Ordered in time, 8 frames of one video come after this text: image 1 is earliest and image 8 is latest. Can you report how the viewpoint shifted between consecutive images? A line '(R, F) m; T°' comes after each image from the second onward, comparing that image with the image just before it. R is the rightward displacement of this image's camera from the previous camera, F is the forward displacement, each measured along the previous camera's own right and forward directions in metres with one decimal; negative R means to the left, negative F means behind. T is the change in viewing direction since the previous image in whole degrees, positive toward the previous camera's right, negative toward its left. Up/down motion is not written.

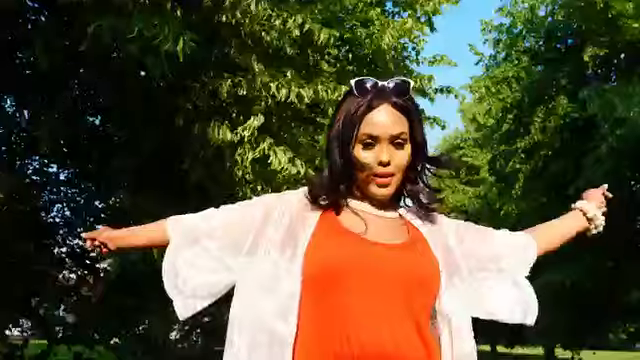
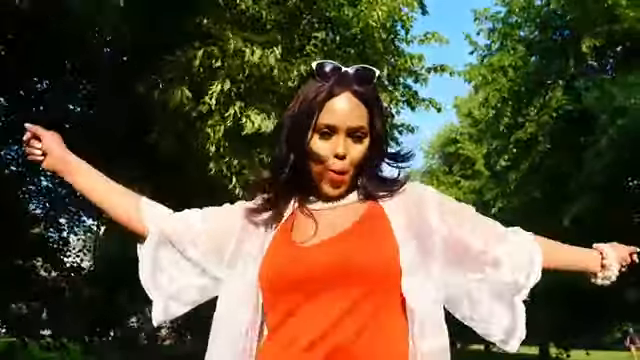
(+0.6, +0.8) m; -2°
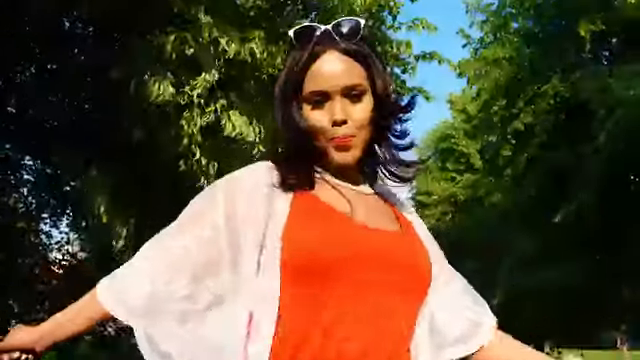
(+0.1, +0.4) m; 0°
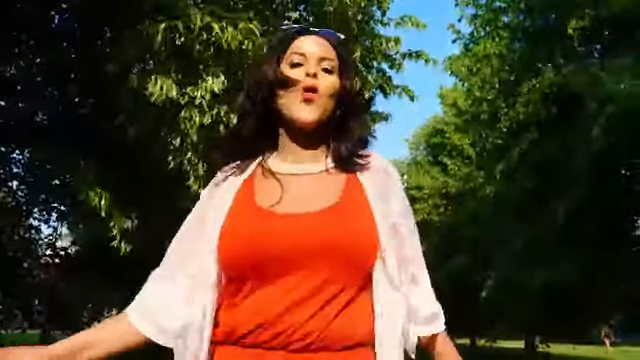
(0.0, 0.0) m; 0°
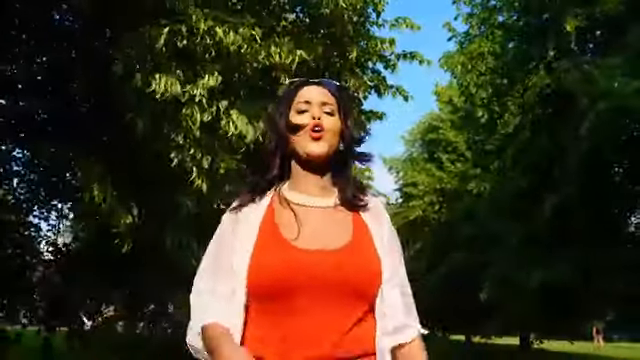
(0.0, -0.2) m; 0°
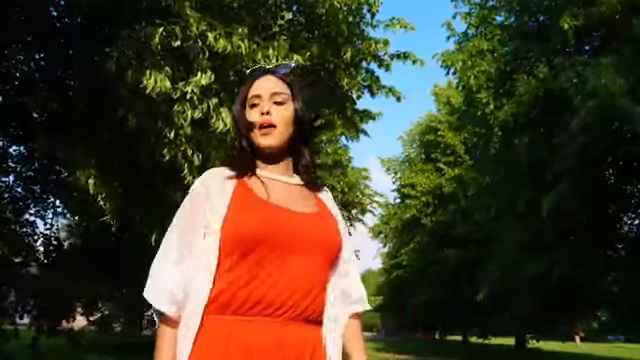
(0.0, -0.1) m; 0°
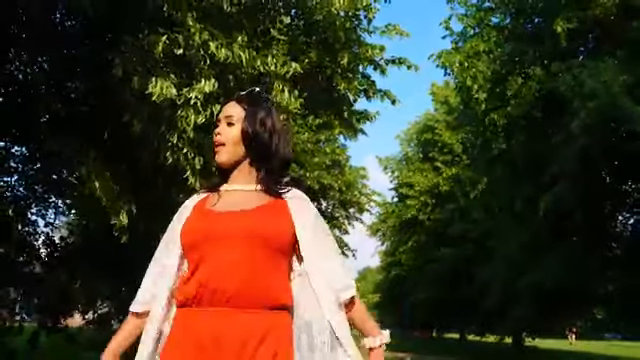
(0.0, -0.1) m; 0°
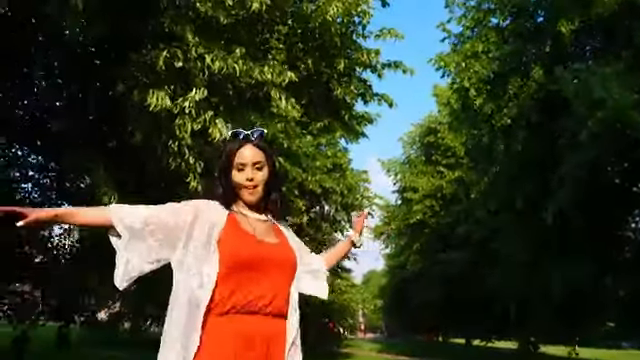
(0.0, +0.4) m; 0°
